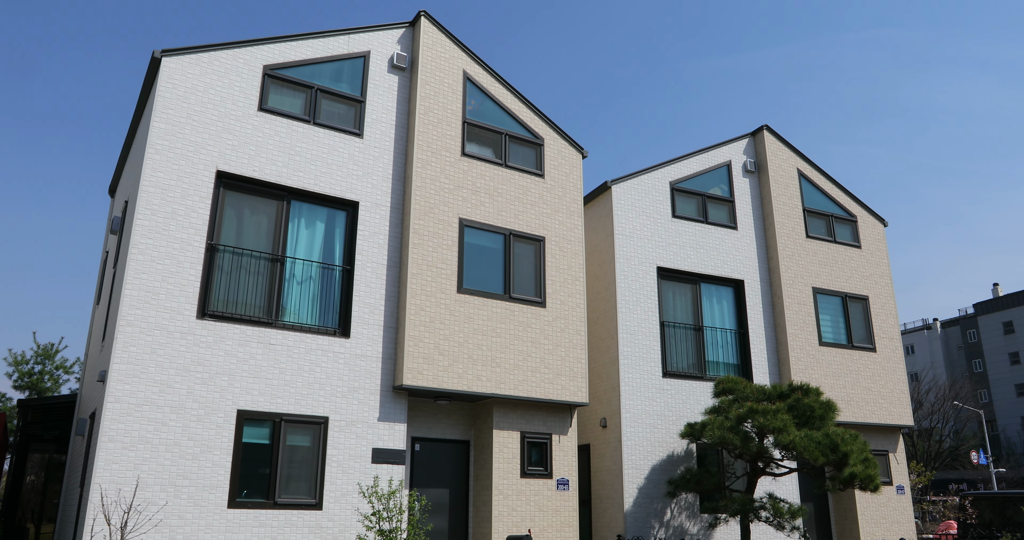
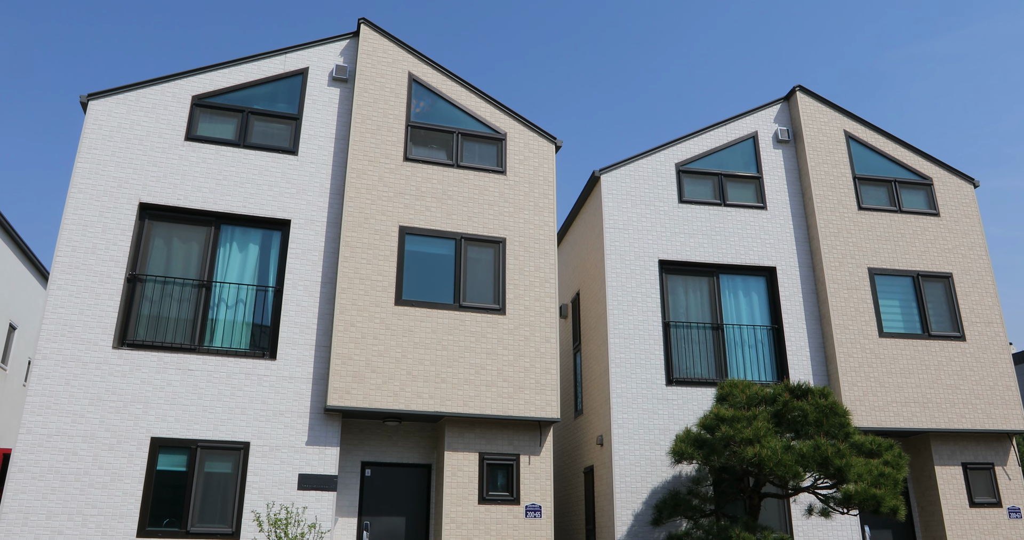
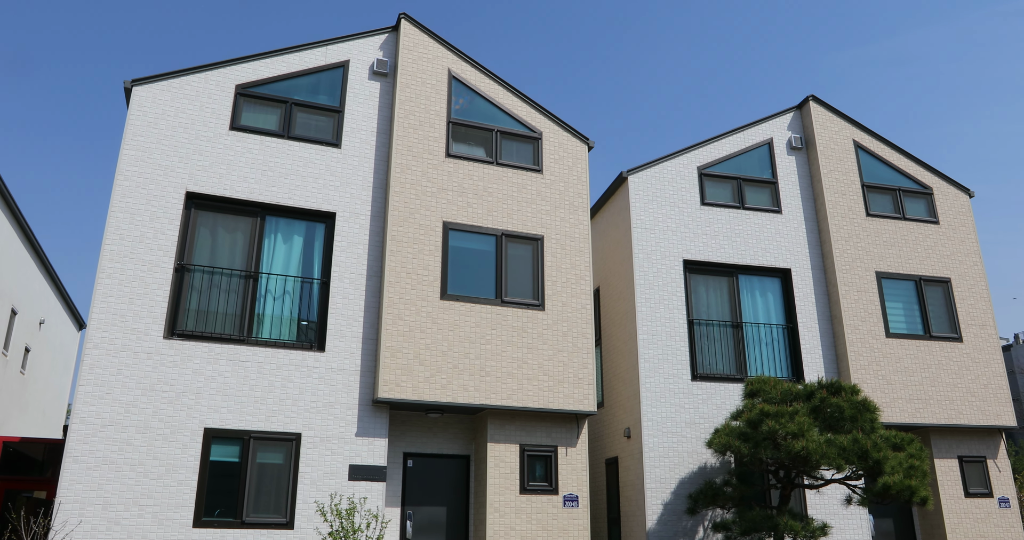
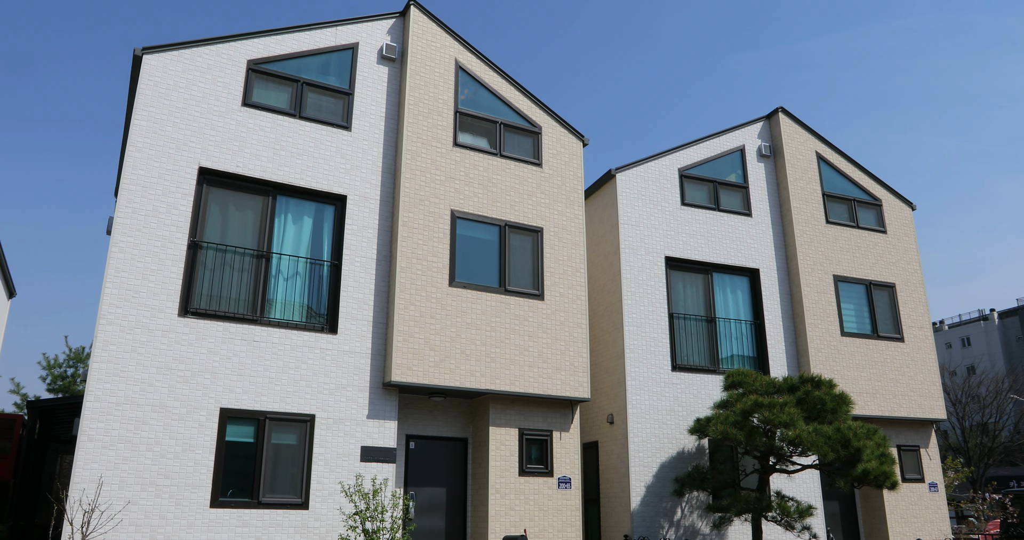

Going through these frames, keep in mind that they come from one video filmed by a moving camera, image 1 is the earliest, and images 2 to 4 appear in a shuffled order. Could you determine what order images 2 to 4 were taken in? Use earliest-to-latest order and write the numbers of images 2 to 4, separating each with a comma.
4, 3, 2
